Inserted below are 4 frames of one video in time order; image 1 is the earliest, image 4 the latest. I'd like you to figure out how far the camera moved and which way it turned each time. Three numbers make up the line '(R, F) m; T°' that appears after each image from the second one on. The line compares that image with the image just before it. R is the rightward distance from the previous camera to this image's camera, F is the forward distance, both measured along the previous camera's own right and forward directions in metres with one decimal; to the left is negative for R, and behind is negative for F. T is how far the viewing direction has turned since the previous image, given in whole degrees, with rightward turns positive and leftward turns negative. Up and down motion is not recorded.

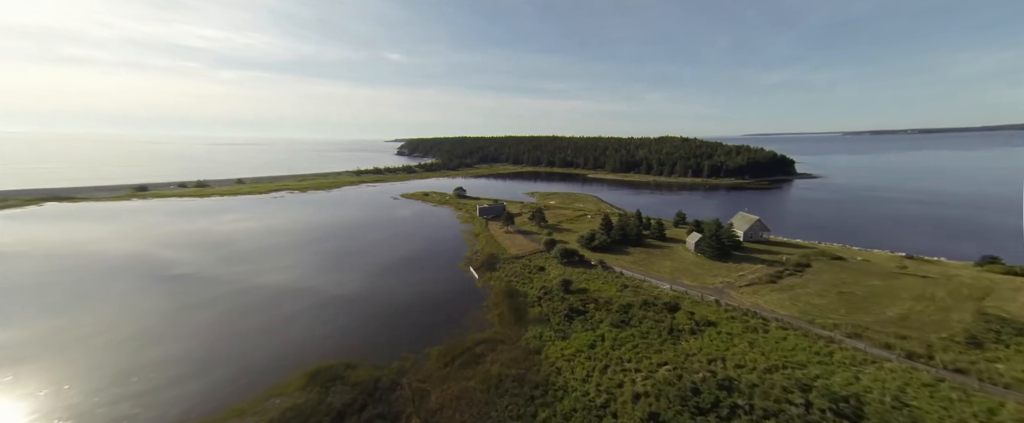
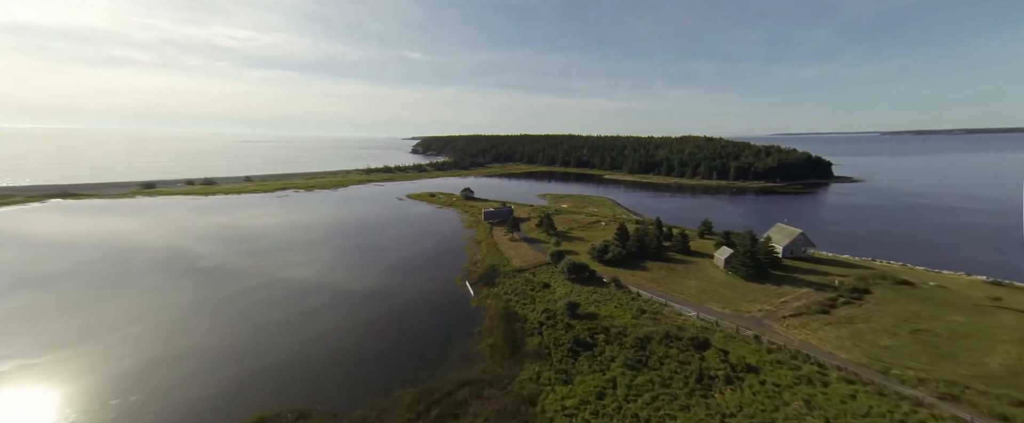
(+0.9, +2.9) m; -3°
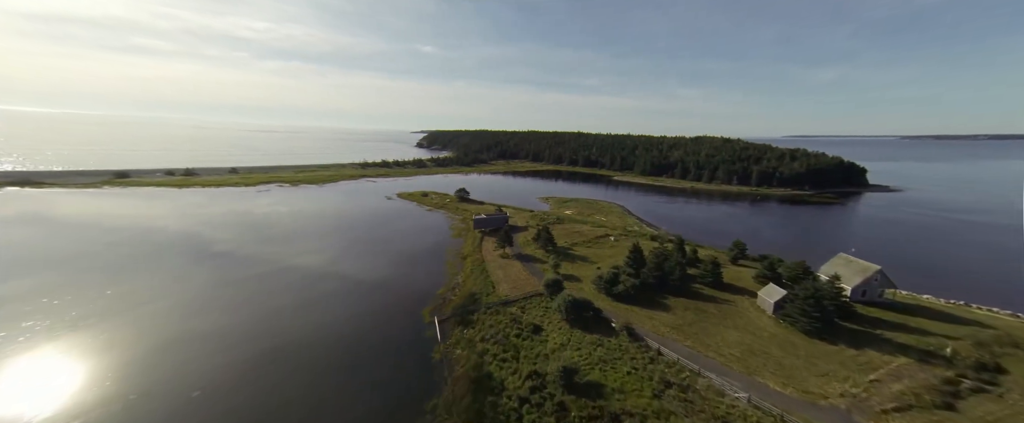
(+1.2, +5.2) m; -1°
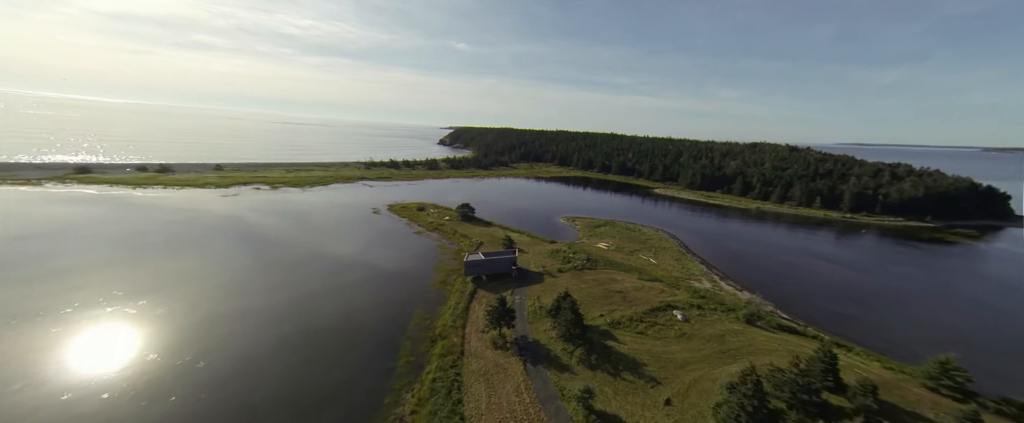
(+0.9, +11.0) m; -4°
